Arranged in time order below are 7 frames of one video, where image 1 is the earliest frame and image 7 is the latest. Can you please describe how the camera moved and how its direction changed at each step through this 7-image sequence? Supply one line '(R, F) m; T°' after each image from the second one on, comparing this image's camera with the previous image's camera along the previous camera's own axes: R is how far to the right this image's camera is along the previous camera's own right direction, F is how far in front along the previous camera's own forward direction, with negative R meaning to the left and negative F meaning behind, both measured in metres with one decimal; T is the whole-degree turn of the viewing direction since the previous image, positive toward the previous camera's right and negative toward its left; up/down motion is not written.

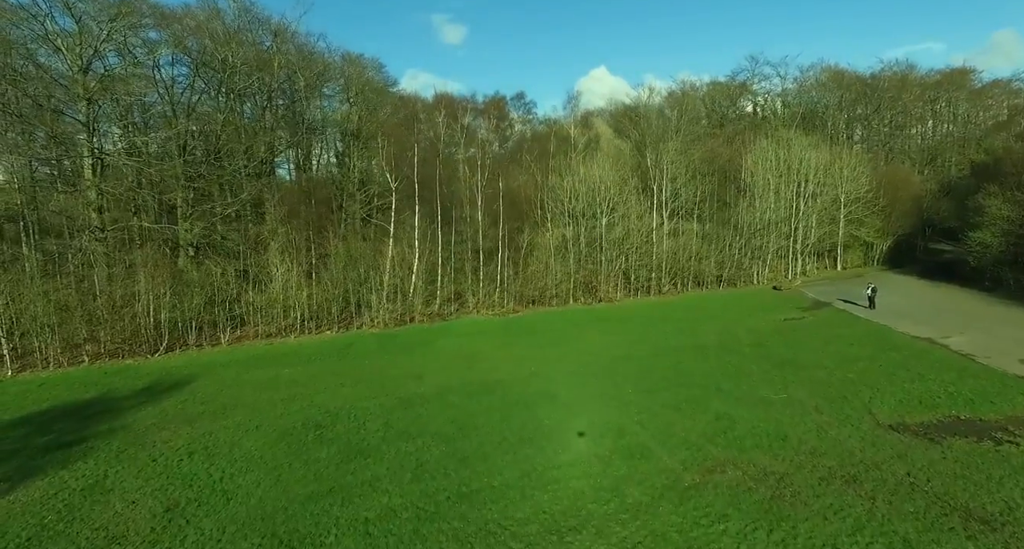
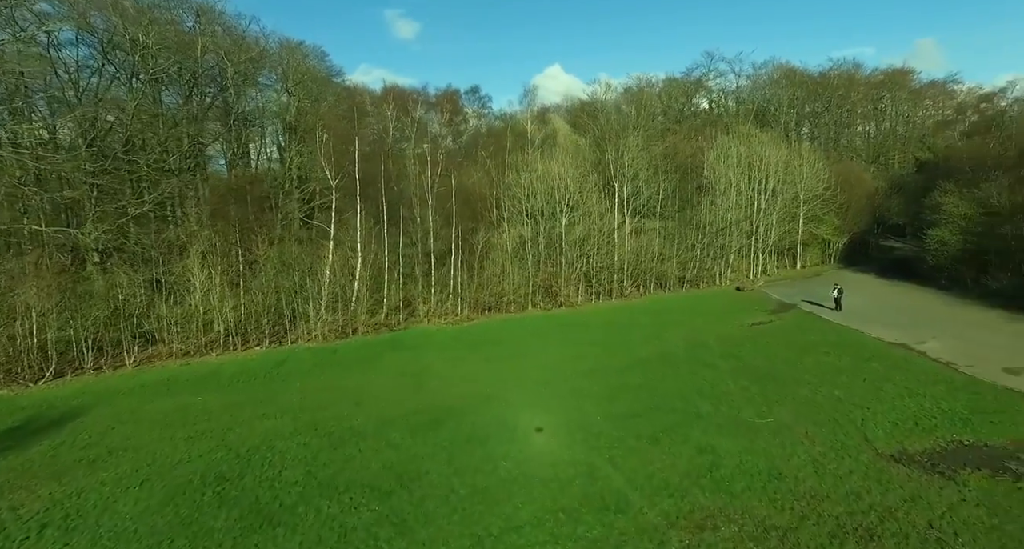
(+0.2, +2.7) m; +4°
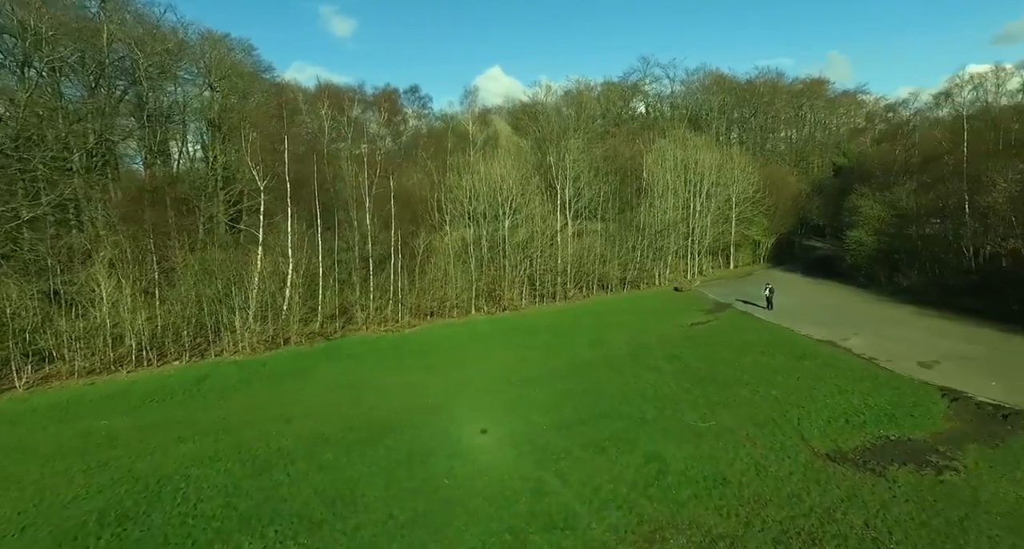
(0.0, +0.5) m; +6°
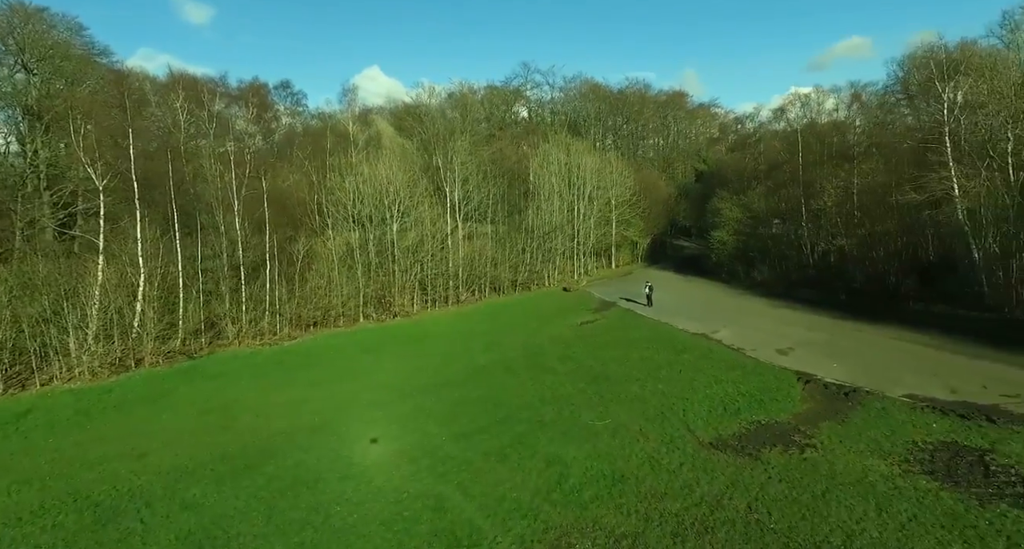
(-0.2, +0.4) m; +11°
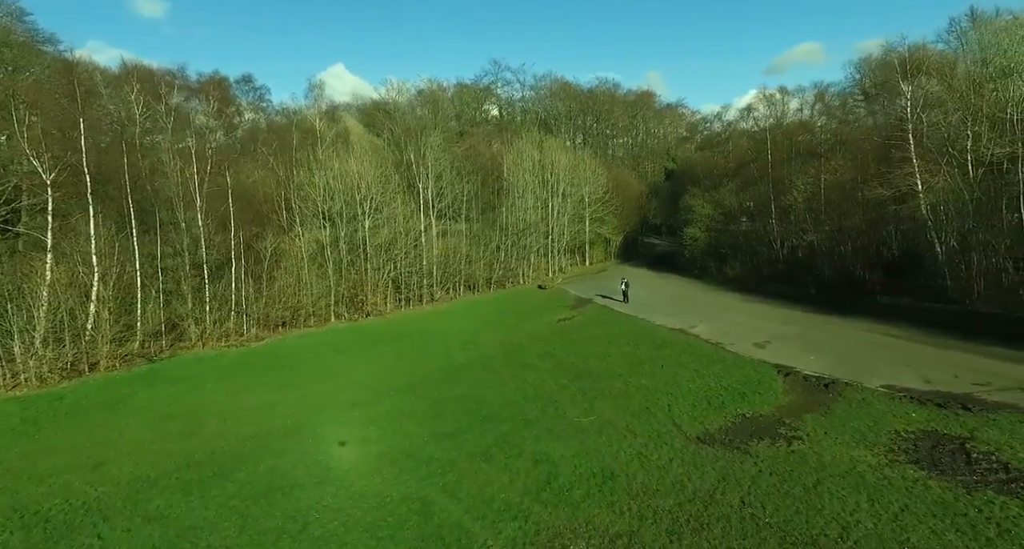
(-0.4, +0.5) m; +3°
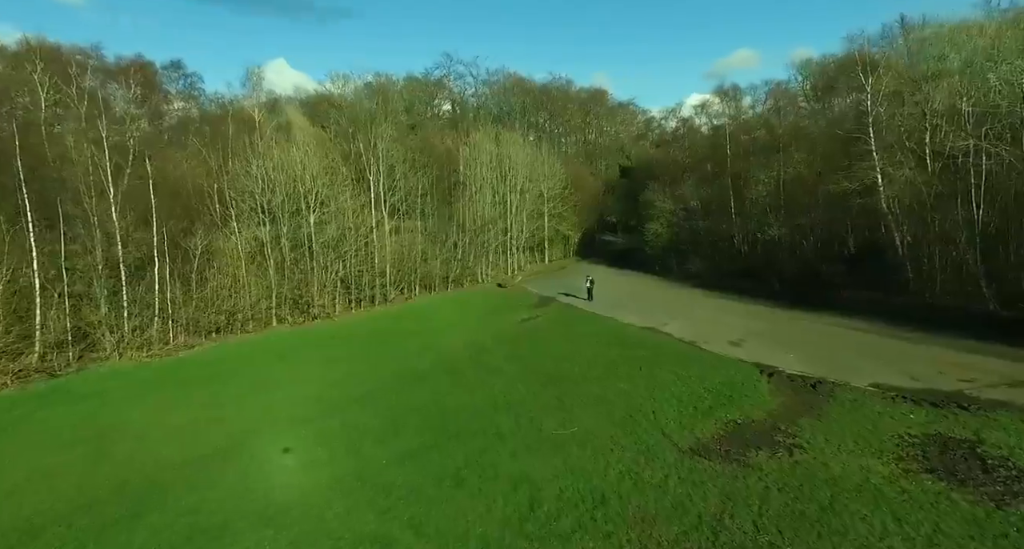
(-0.5, +2.1) m; +5°
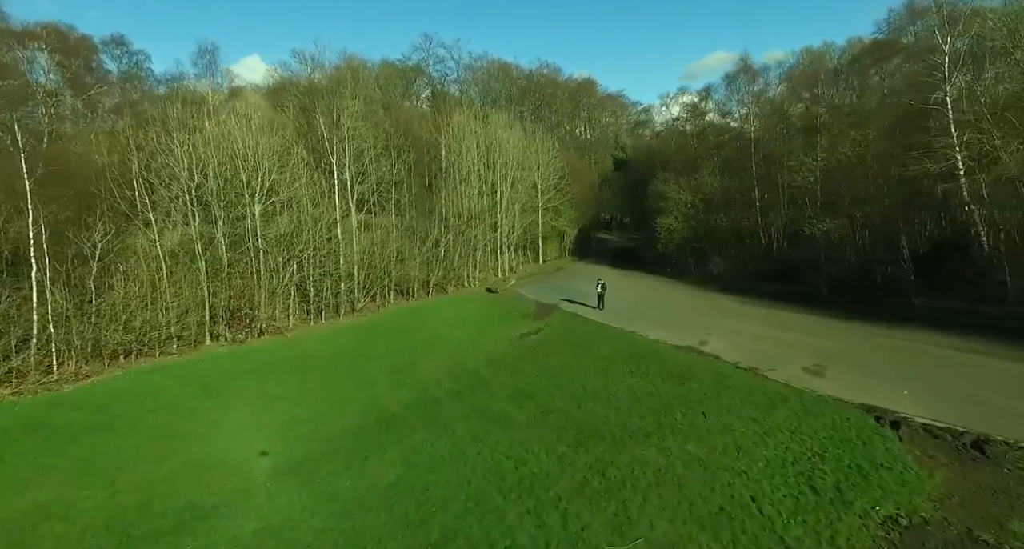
(-0.7, +6.8) m; +2°
